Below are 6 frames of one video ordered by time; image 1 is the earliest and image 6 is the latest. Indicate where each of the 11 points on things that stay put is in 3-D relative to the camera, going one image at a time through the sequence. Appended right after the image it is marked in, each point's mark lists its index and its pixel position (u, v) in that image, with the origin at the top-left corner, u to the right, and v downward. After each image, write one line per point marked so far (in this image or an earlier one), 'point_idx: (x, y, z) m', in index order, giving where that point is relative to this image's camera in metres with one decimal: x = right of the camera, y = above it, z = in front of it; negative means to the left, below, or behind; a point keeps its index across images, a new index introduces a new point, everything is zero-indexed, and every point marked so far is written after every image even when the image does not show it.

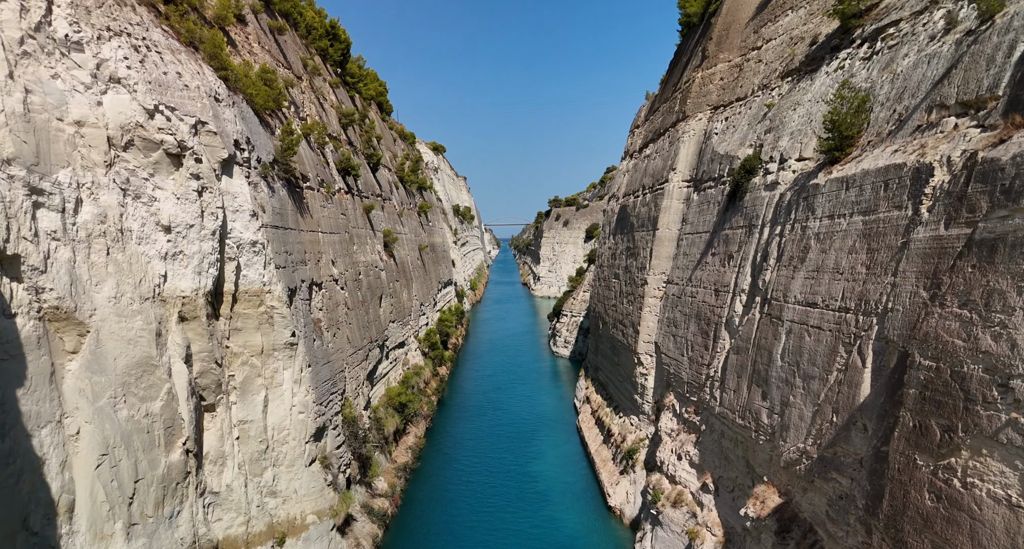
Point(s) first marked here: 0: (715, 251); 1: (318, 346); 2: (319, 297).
0: (+4.6, +0.5, +11.2) m
1: (-4.5, -1.7, +11.3) m
2: (-4.8, -0.6, +12.2) m
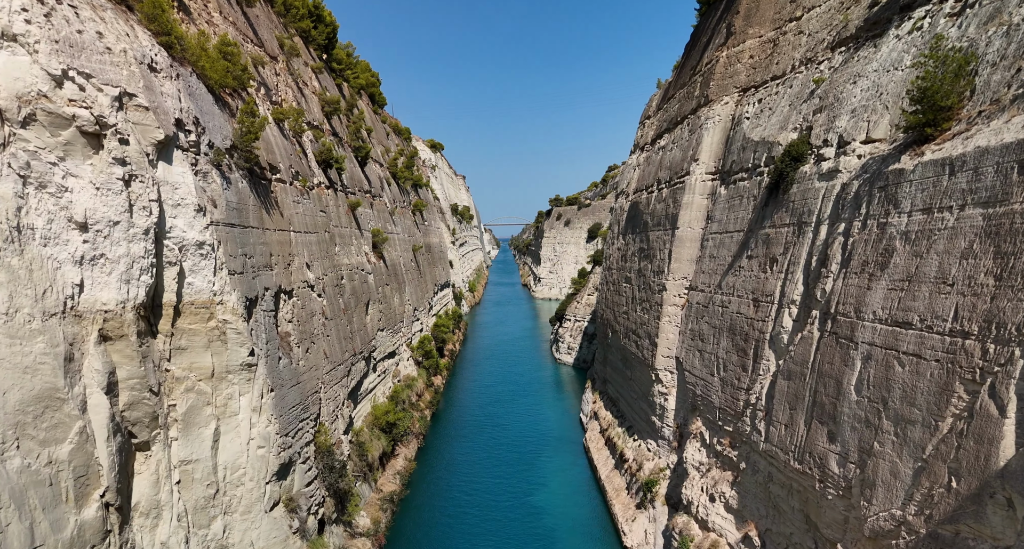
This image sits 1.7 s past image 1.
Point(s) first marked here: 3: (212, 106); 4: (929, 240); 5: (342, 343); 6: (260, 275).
0: (+4.7, +0.4, +9.5) m
1: (-4.5, -1.8, +9.6) m
2: (-4.8, -0.7, +10.5) m
3: (-5.5, +3.1, +9.1) m
4: (+4.7, +0.4, +5.6) m
5: (-4.6, -1.8, +13.1) m
6: (-4.8, 0.0, +9.4) m
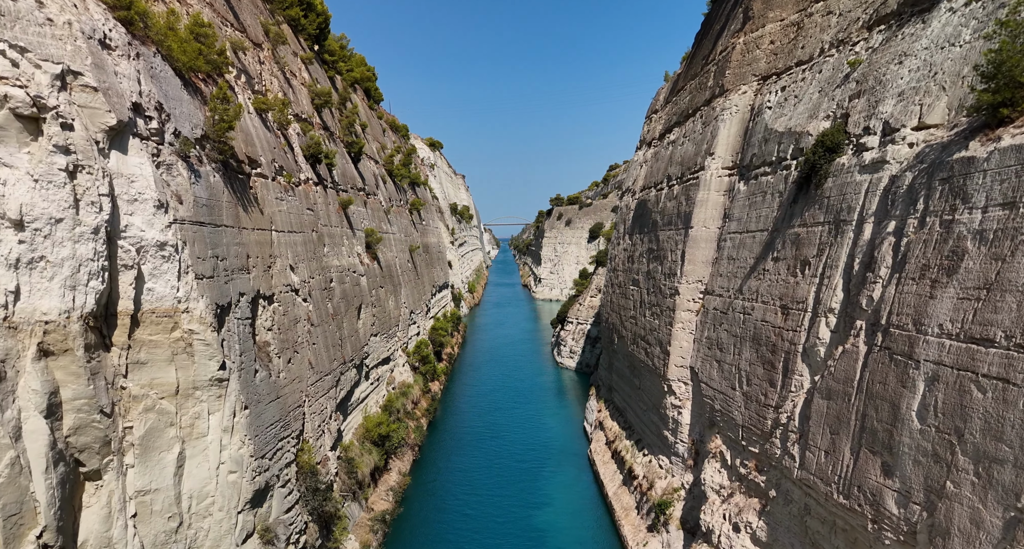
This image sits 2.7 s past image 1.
0: (+4.7, +0.3, +8.6) m
1: (-4.4, -1.9, +8.7) m
2: (-4.7, -0.8, +9.6) m
3: (-5.5, +3.1, +8.1) m
4: (+4.8, +0.3, +4.7) m
5: (-4.5, -1.9, +12.2) m
6: (-4.8, -0.1, +8.5) m
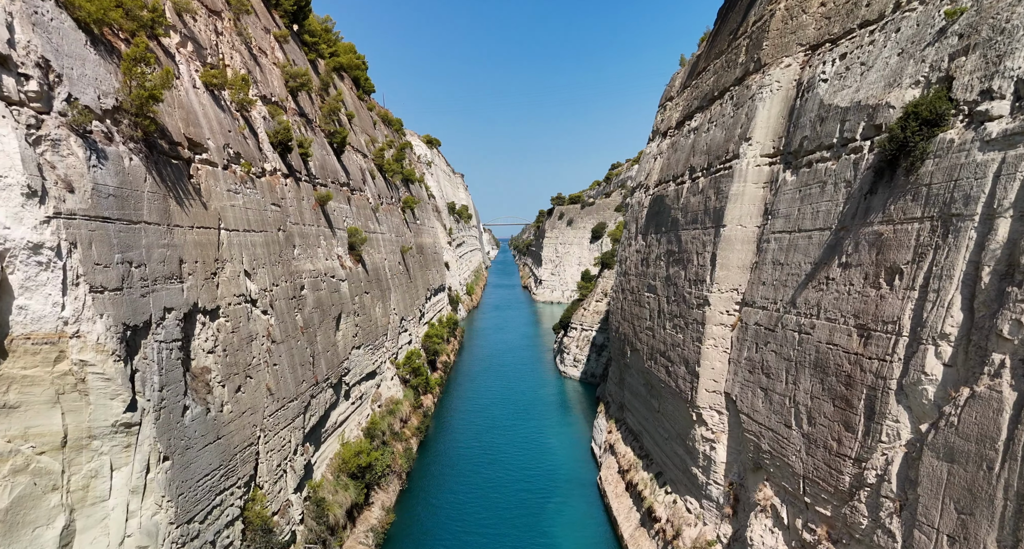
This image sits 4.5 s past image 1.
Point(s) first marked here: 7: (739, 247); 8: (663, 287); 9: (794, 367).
0: (+4.7, +0.2, +6.8) m
1: (-4.4, -2.0, +6.9) m
2: (-4.7, -0.9, +7.7) m
3: (-5.5, +2.9, +6.3) m
4: (+4.8, +0.2, +2.8) m
5: (-4.5, -2.0, +10.4) m
6: (-4.8, -0.2, +6.6) m
7: (+4.5, +0.5, +9.7) m
8: (+3.9, -0.3, +12.8) m
9: (+4.3, -1.4, +7.5) m
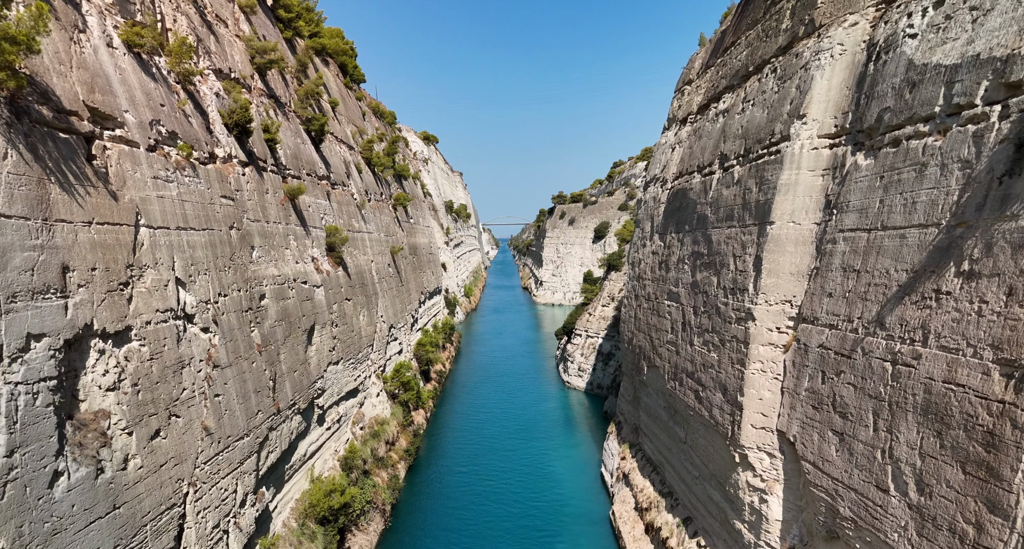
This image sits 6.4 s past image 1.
0: (+4.7, +0.1, +4.9) m
1: (-4.4, -2.1, +5.0) m
2: (-4.7, -1.0, +5.8) m
3: (-5.5, +2.8, +4.4) m
4: (+4.8, +0.1, +1.0) m
5: (-4.5, -2.2, +8.5) m
6: (-4.8, -0.3, +4.8) m
7: (+4.5, +0.4, +7.9) m
8: (+3.9, -0.5, +10.9) m
9: (+4.3, -1.6, +5.7) m
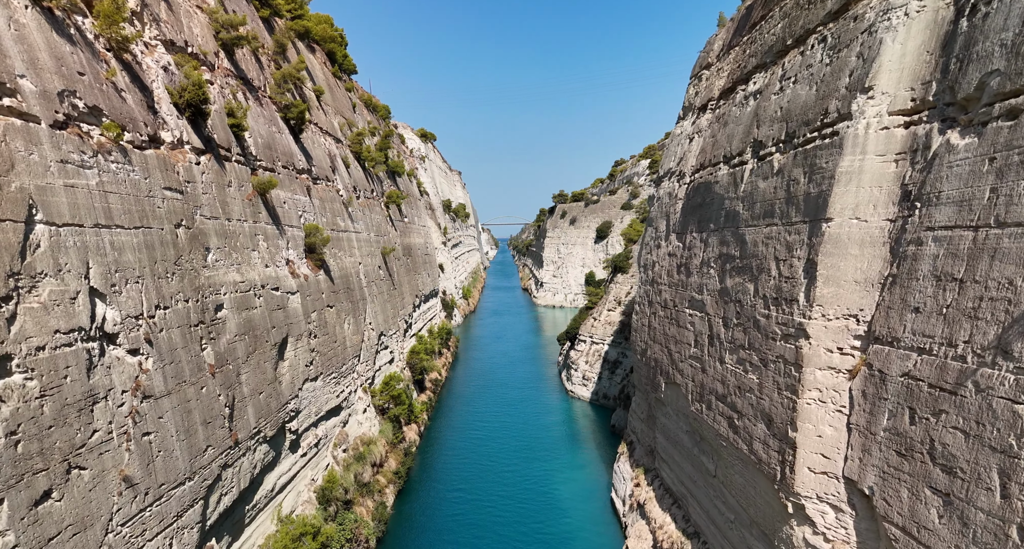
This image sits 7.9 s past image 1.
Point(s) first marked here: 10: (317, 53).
0: (+4.7, 0.0, +3.4) m
1: (-4.4, -2.3, +3.5) m
2: (-4.7, -1.1, +4.3) m
3: (-5.5, +2.7, +2.9) m
4: (+4.8, -0.1, -0.5) m
5: (-4.5, -2.3, +7.0) m
6: (-4.8, -0.5, +3.3) m
7: (+4.5, +0.3, +6.4) m
8: (+4.0, -0.6, +9.4) m
9: (+4.4, -1.7, +4.2) m
10: (-7.5, +8.5, +18.9) m
